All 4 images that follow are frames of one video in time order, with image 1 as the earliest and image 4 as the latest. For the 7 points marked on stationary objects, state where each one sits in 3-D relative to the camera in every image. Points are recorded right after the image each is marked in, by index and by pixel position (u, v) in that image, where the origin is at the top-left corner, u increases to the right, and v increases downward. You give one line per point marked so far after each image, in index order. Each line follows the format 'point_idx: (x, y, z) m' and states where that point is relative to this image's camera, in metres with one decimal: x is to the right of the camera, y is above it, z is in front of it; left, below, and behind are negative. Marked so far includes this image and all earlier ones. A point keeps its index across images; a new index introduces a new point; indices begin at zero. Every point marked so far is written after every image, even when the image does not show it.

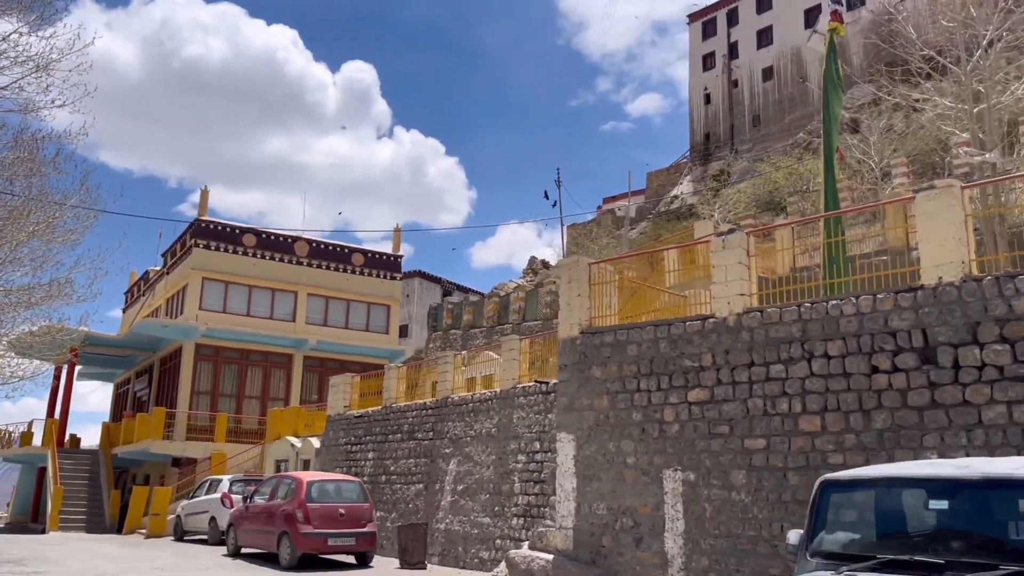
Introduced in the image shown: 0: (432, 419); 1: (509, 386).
0: (-1.3, -2.2, +14.1) m
1: (0.0, -1.5, +12.6) m
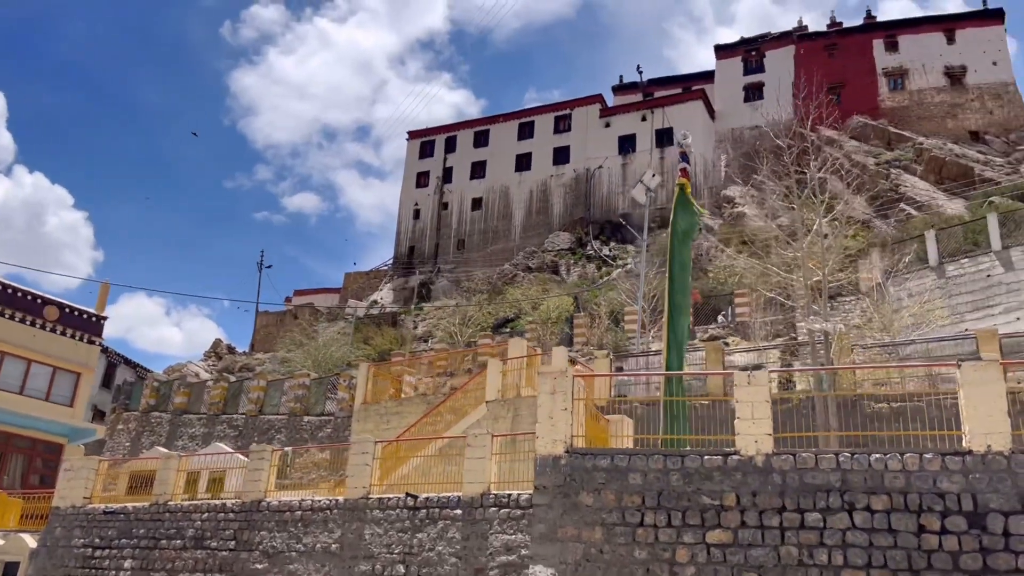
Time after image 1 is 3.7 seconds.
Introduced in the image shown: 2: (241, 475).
0: (-3.8, -3.3, +11.8) m
1: (-2.0, -2.7, +11.0) m
2: (-4.1, -2.8, +12.6) m
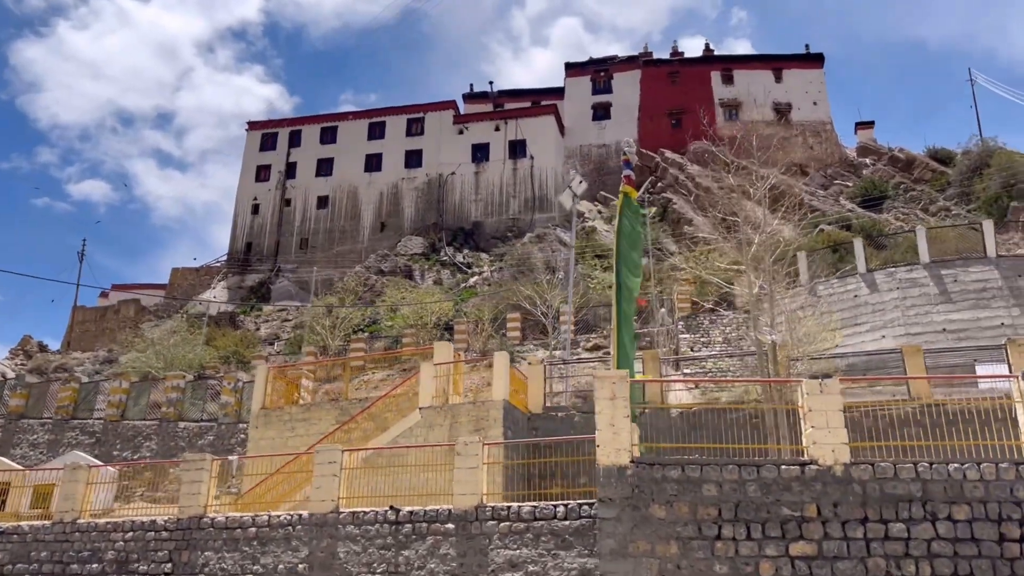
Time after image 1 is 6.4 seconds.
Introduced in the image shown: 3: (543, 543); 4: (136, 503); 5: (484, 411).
0: (-4.1, -3.1, +10.3) m
1: (-2.2, -2.6, +10.0) m
2: (-4.6, -2.6, +11.1) m
3: (+0.3, -2.8, +9.4) m
4: (-4.3, -2.7, +10.7) m
5: (-0.5, -2.1, +14.3) m
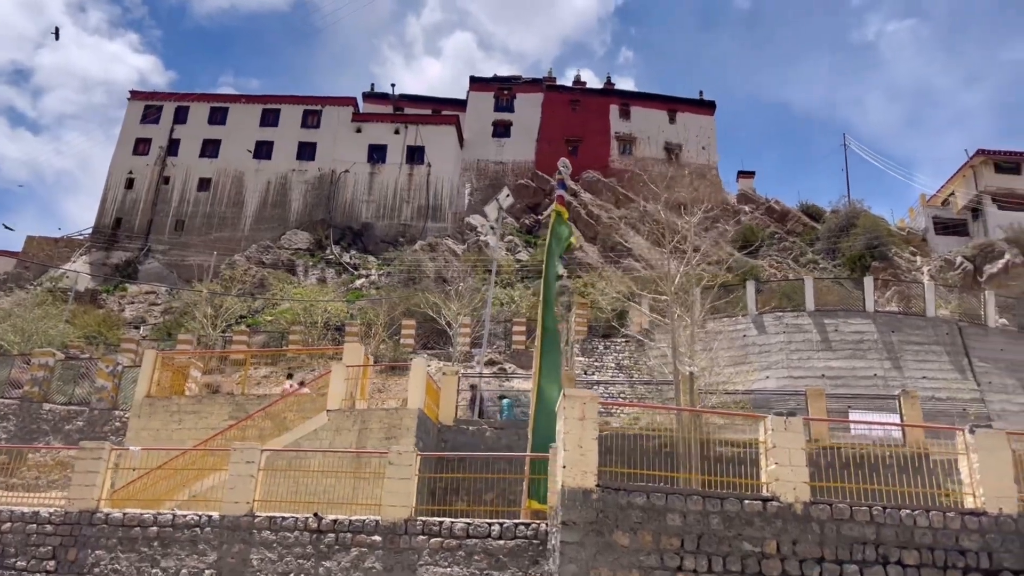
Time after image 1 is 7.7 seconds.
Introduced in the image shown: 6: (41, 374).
0: (-5.0, -2.8, +9.3) m
1: (-2.9, -2.5, +9.3) m
2: (-5.5, -2.2, +10.0) m
3: (-0.4, -2.9, +9.0) m
4: (-5.2, -2.4, +9.7) m
5: (-1.9, -2.1, +13.9) m
6: (-10.7, -1.9, +19.3) m
